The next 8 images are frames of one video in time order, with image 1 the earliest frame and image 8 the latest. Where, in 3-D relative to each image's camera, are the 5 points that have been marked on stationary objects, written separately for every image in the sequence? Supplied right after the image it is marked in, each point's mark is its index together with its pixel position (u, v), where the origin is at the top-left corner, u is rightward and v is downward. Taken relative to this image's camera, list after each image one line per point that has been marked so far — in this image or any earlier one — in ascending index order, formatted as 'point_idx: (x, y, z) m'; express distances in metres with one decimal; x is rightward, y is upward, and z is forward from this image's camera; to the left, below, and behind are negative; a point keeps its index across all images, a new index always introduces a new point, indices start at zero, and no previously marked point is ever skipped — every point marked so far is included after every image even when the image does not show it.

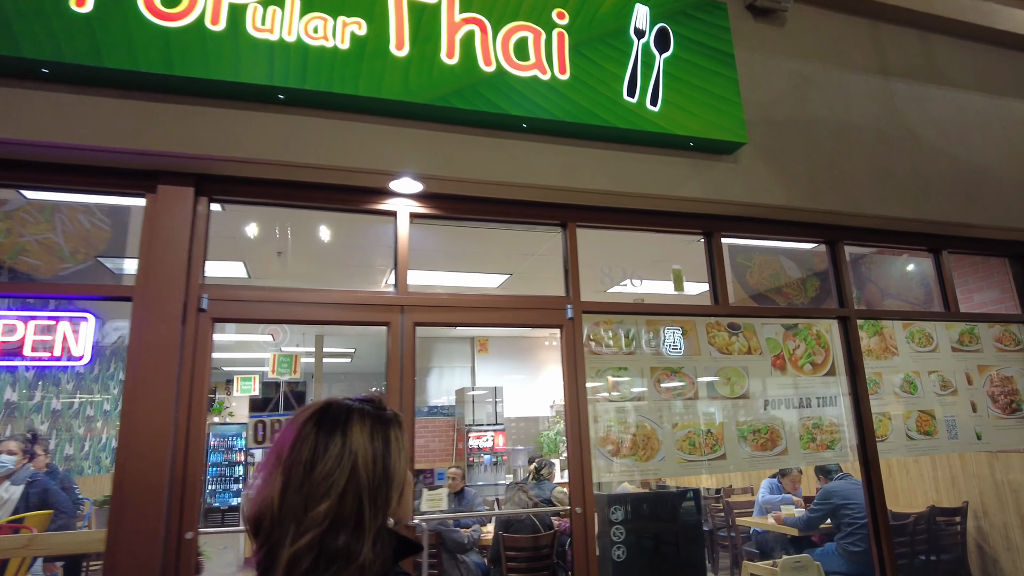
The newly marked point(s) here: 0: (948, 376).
0: (+2.2, -0.5, +3.3) m
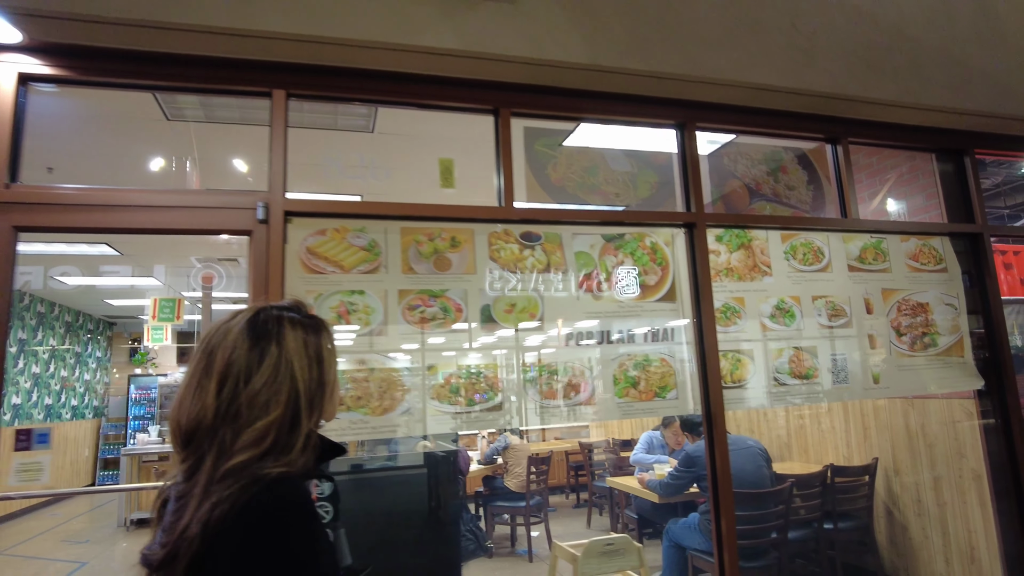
0: (+1.3, -0.1, +2.6) m
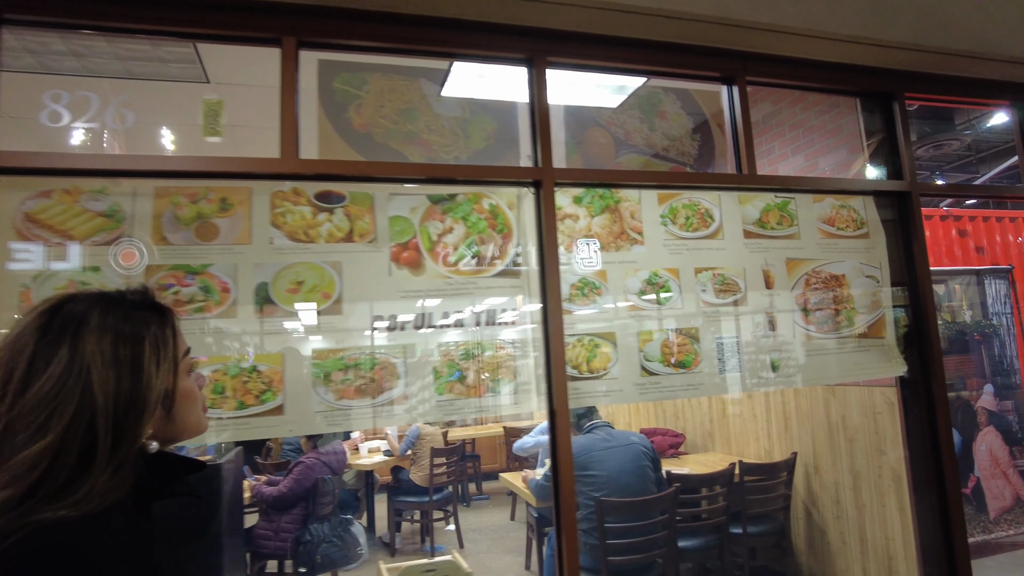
0: (+0.7, 0.0, +2.2) m
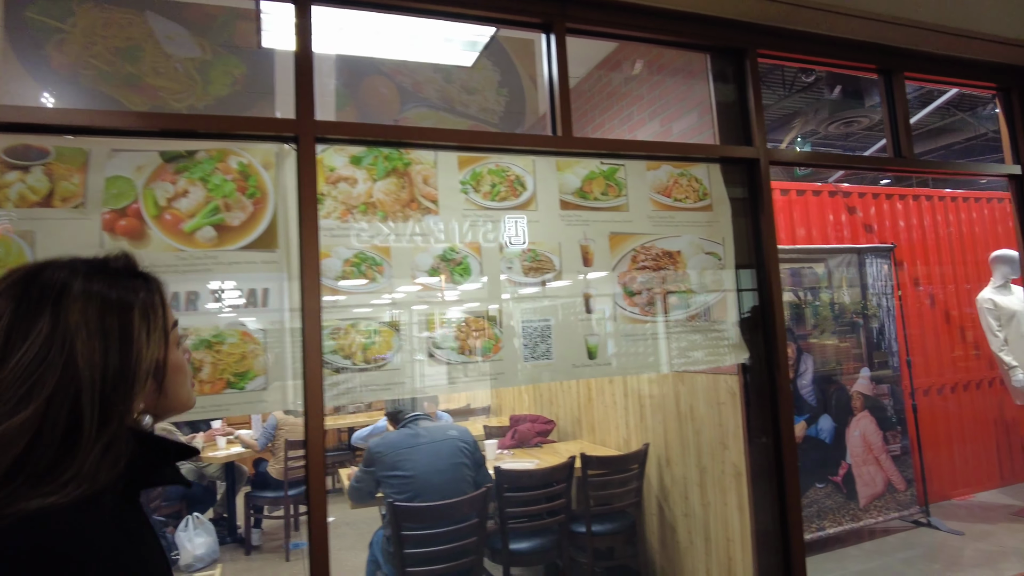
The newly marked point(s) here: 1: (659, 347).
0: (+0.1, +0.1, +1.9) m
1: (+0.5, -0.2, +2.0) m
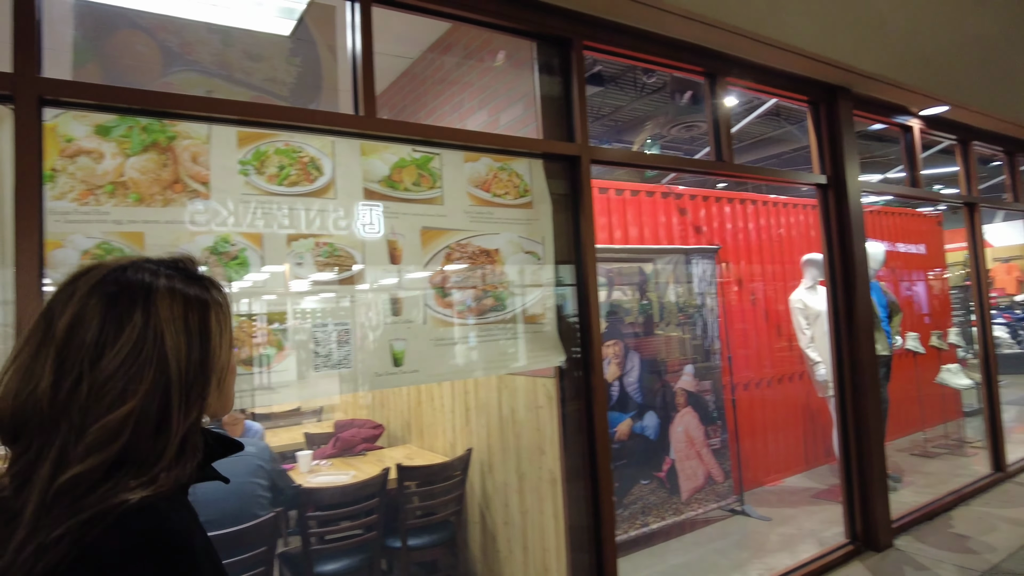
0: (-0.4, +0.1, +1.7) m
1: (-0.1, -0.2, +1.9) m
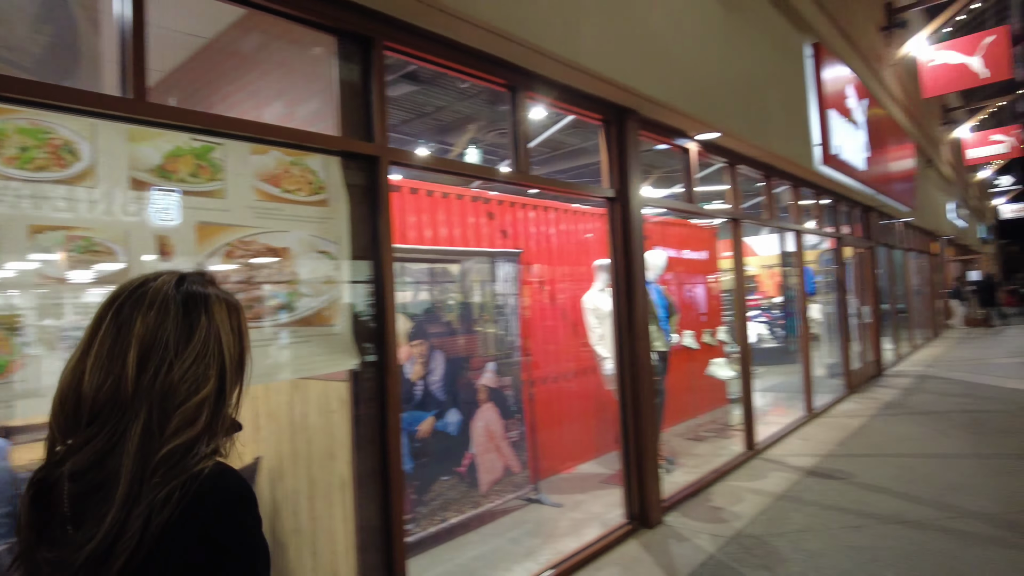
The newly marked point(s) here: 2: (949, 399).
0: (-1.0, +0.1, +1.5) m
1: (-0.7, -0.2, +1.8) m
2: (+4.0, -1.0, +5.9) m
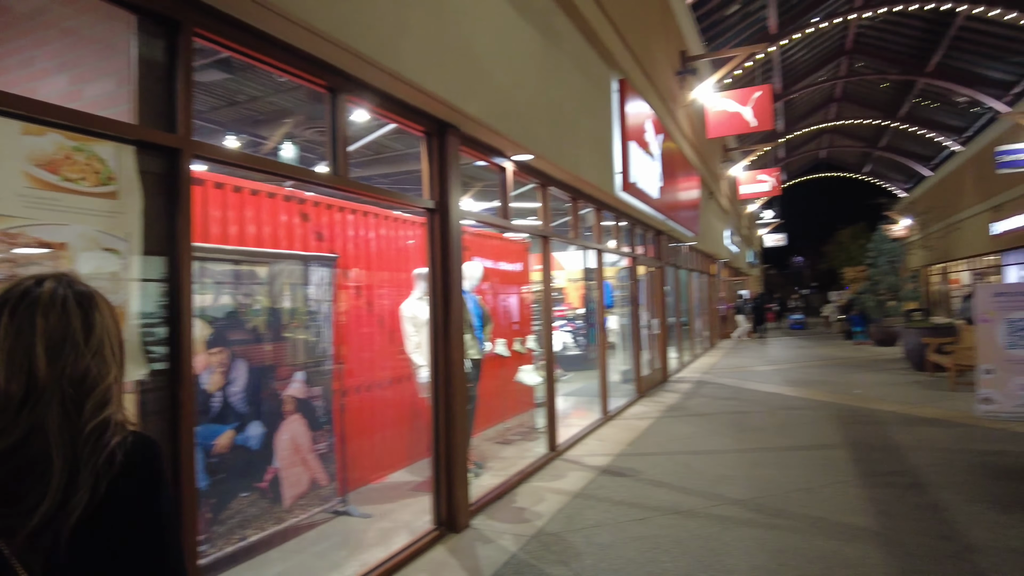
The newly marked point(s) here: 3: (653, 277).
0: (-1.4, +0.1, +1.3) m
1: (-1.2, -0.2, +1.6) m
2: (+2.2, -1.2, +6.8) m
3: (+1.8, +0.1, +8.1) m
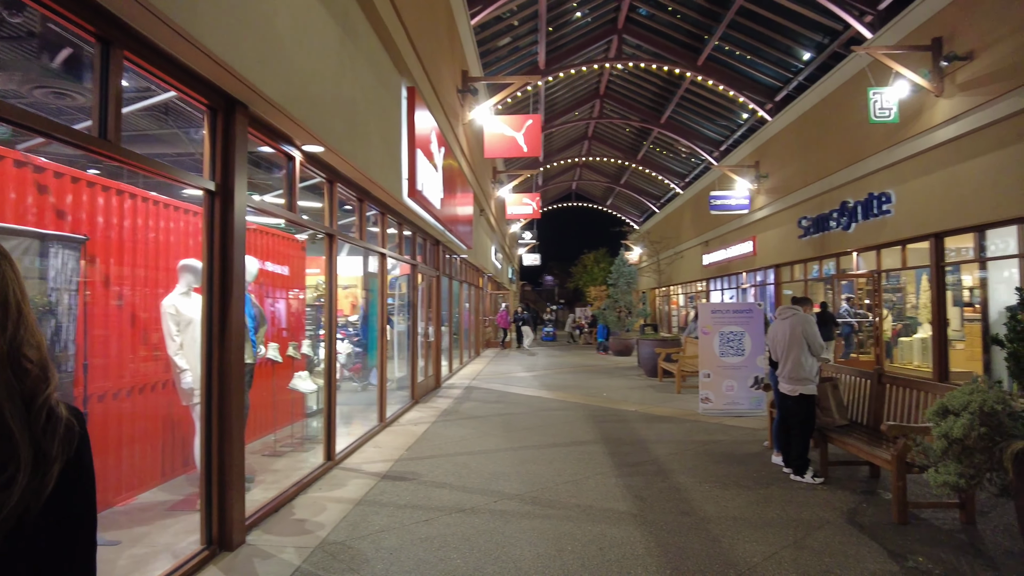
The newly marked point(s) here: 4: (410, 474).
0: (-1.5, +0.2, +0.7) m
1: (-1.5, -0.1, +1.1) m
2: (-0.3, -1.3, +7.1) m
3: (-1.1, 0.0, +8.3) m
4: (-0.7, -1.2, +4.3) m
